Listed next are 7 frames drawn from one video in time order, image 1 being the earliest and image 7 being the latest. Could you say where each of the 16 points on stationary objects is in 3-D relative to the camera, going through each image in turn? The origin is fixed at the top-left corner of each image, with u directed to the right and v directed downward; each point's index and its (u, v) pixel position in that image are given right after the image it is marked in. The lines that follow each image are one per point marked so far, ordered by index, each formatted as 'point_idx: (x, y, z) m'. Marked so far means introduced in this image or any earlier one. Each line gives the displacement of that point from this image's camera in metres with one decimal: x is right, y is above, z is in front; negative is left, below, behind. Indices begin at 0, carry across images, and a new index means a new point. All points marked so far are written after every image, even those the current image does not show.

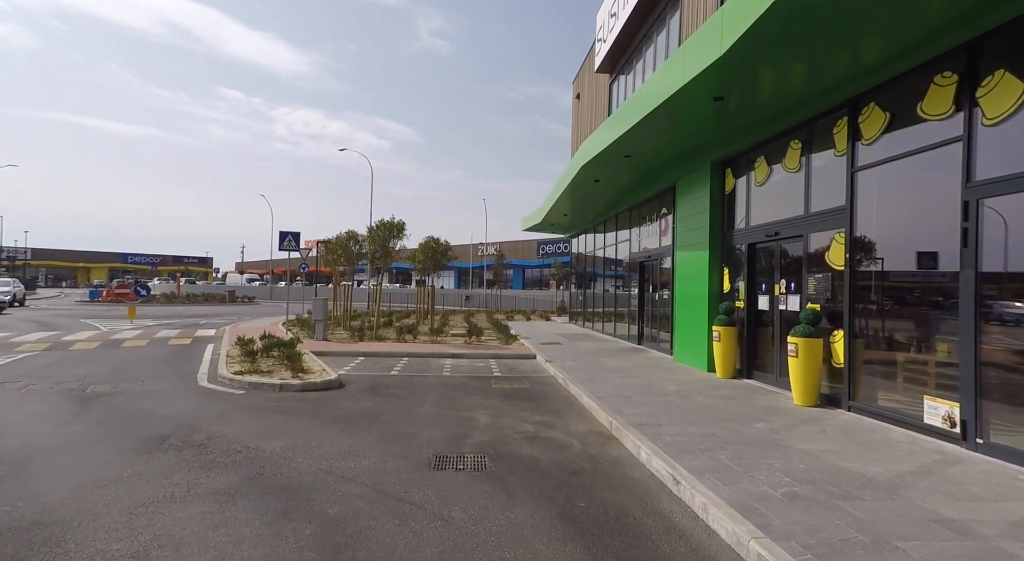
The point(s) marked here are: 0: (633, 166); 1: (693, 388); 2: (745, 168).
0: (+3.2, +3.0, +15.0) m
1: (+3.1, -1.9, +9.8) m
2: (+4.6, +2.2, +11.2) m
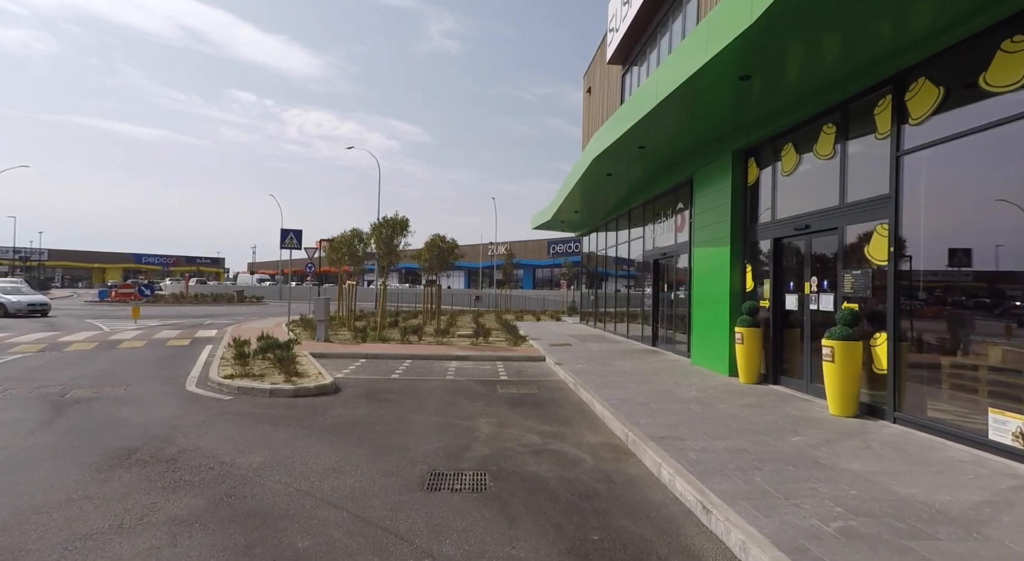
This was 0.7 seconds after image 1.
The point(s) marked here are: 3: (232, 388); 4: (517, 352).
0: (+3.4, +3.1, +14.3) m
1: (+3.2, -1.8, +9.0) m
2: (+4.7, +2.2, +10.5) m
3: (-4.5, -1.7, +9.3) m
4: (+0.1, -2.0, +15.8) m
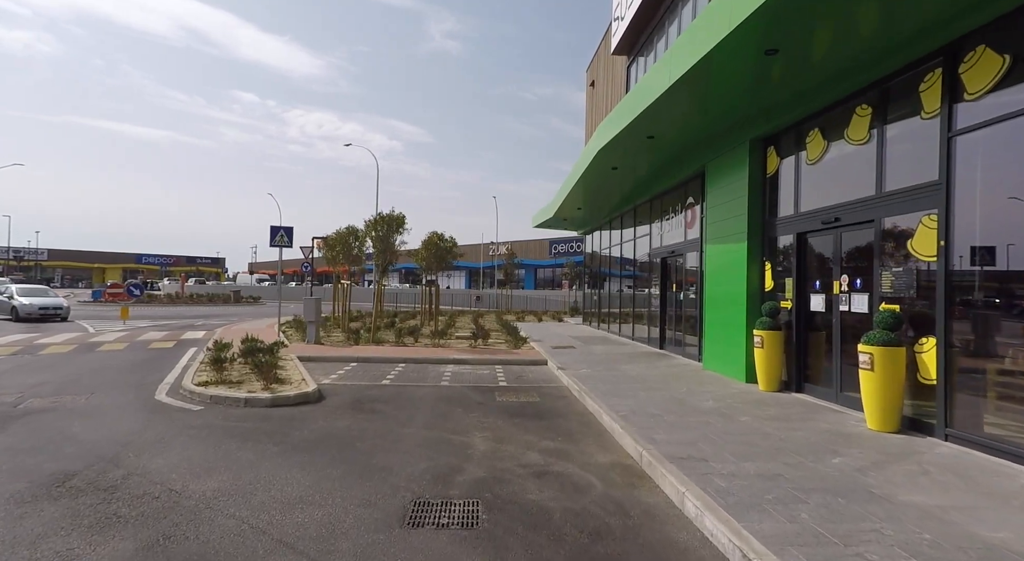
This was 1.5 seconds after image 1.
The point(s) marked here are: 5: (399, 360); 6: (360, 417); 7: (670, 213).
0: (+3.4, +3.1, +13.5) m
1: (+3.2, -1.8, +8.2) m
2: (+4.7, +2.3, +9.6) m
3: (-4.6, -1.7, +8.5) m
4: (+0.1, -2.0, +14.9) m
5: (-2.8, -1.9, +13.9) m
6: (-2.1, -1.9, +7.9) m
7: (+4.5, +1.9, +16.2) m
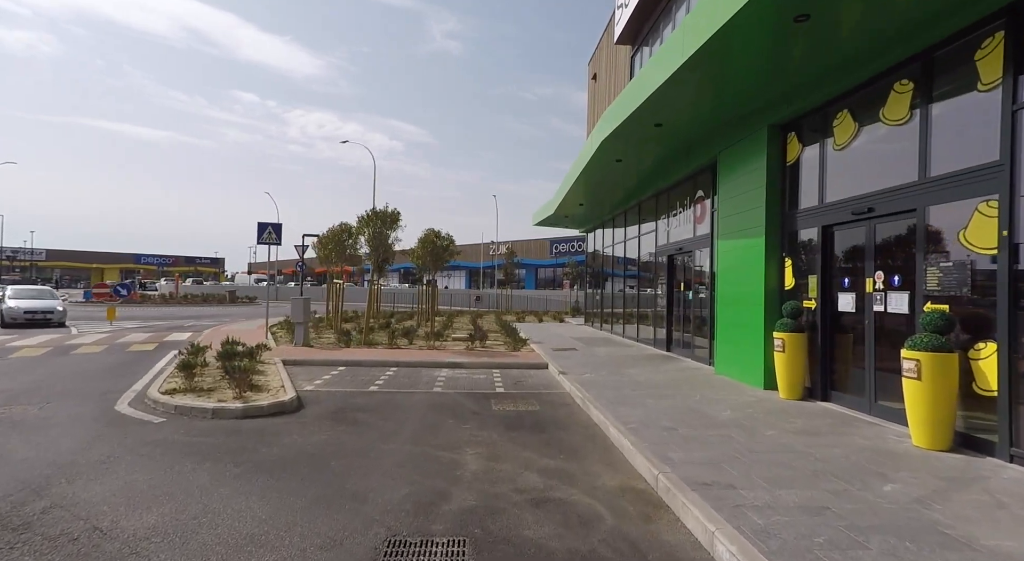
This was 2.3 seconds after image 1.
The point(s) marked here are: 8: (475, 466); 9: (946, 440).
0: (+3.3, +3.1, +12.7) m
1: (+3.2, -1.8, +7.4) m
2: (+4.7, +2.3, +8.8) m
3: (-4.6, -1.7, +7.7) m
4: (+0.1, -1.9, +14.1) m
5: (-2.8, -1.9, +13.1) m
6: (-2.2, -1.9, +7.1) m
7: (+4.5, +2.0, +15.4) m
8: (-0.4, -1.9, +5.8) m
9: (+4.3, -1.6, +5.7) m
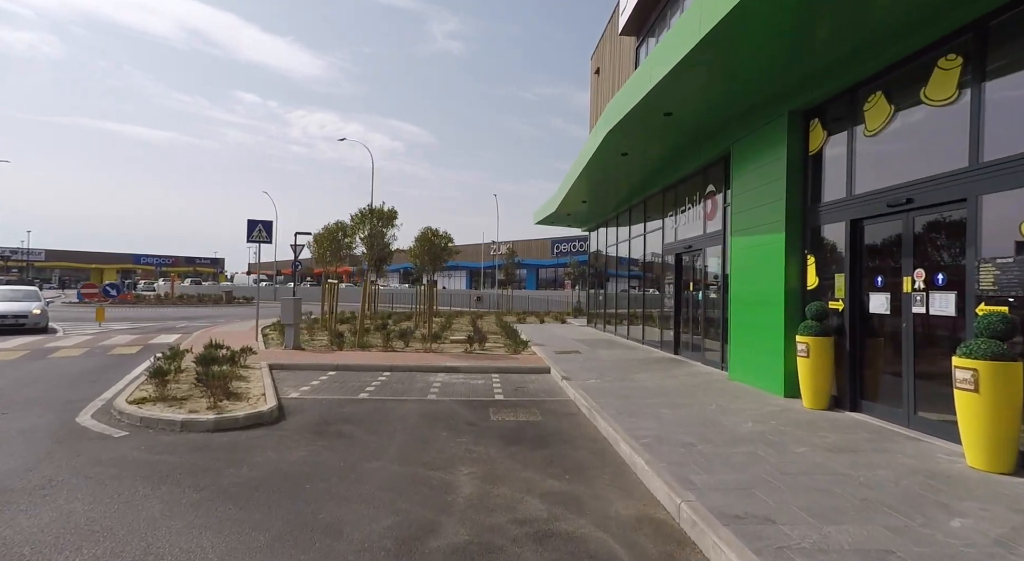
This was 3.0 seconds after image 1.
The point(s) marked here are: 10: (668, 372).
0: (+3.3, +3.1, +12.0) m
1: (+3.2, -1.7, +6.7) m
2: (+4.7, +2.3, +8.1) m
3: (-4.6, -1.7, +7.0) m
4: (+0.1, -1.9, +13.4) m
5: (-2.8, -1.9, +12.4) m
6: (-2.2, -1.8, +6.4) m
7: (+4.5, +2.0, +14.7) m
8: (-0.4, -1.9, +5.1) m
9: (+4.3, -1.6, +5.0) m
10: (+3.2, -1.9, +11.6) m
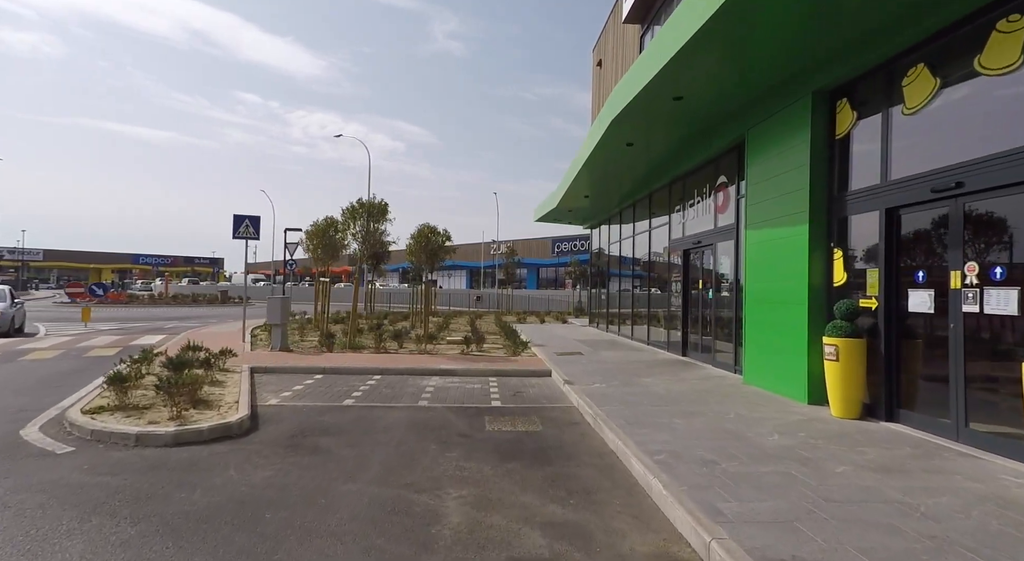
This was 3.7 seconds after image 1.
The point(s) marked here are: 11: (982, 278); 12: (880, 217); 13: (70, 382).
0: (+3.3, +3.2, +11.2) m
1: (+3.1, -1.7, +5.9) m
2: (+4.6, +2.4, +7.4) m
3: (-4.6, -1.6, +6.2) m
4: (+0.1, -1.9, +12.7) m
5: (-2.8, -1.8, +11.6) m
6: (-2.2, -1.8, +5.7) m
7: (+4.4, +2.0, +14.0) m
8: (-0.4, -1.8, +4.4) m
9: (+4.3, -1.5, +4.2) m
10: (+3.1, -1.8, +10.9) m
11: (+4.5, 0.0, +5.5) m
12: (+4.5, +0.8, +7.0) m
13: (-7.6, -1.7, +9.8) m
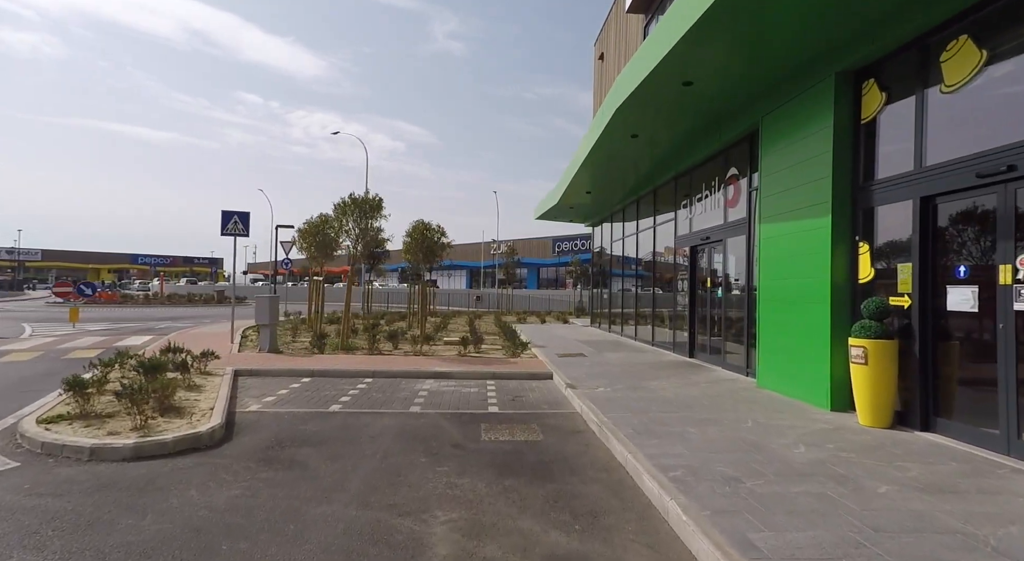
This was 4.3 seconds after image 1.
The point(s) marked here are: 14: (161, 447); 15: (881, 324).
0: (+3.3, +3.2, +10.6) m
1: (+3.1, -1.6, +5.3) m
2: (+4.6, +2.4, +6.7) m
3: (-4.7, -1.6, +5.6) m
4: (+0.1, -1.8, +12.1) m
5: (-2.8, -1.8, +11.0) m
6: (-2.2, -1.7, +5.1) m
7: (+4.4, +2.1, +13.3) m
8: (-0.4, -1.8, +3.8) m
9: (+4.2, -1.5, +3.6) m
10: (+3.1, -1.7, +10.2) m
11: (+4.5, +0.1, +4.9) m
12: (+4.5, +0.8, +6.4) m
13: (-7.6, -1.7, +9.2) m
14: (-3.4, -1.6, +5.5) m
15: (+4.2, -0.5, +6.5) m
